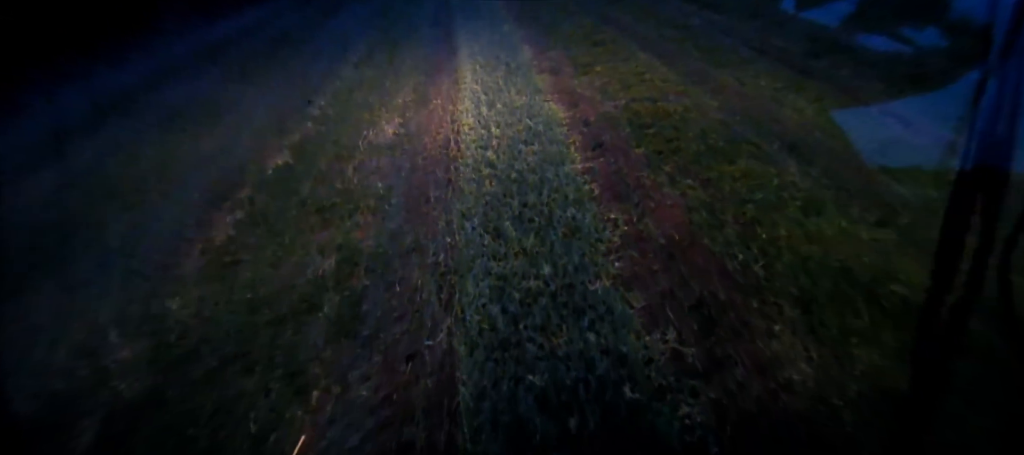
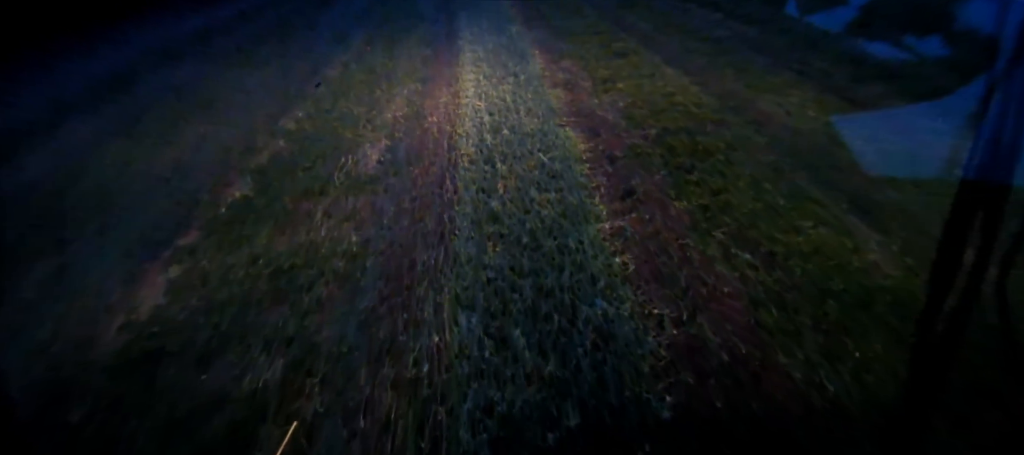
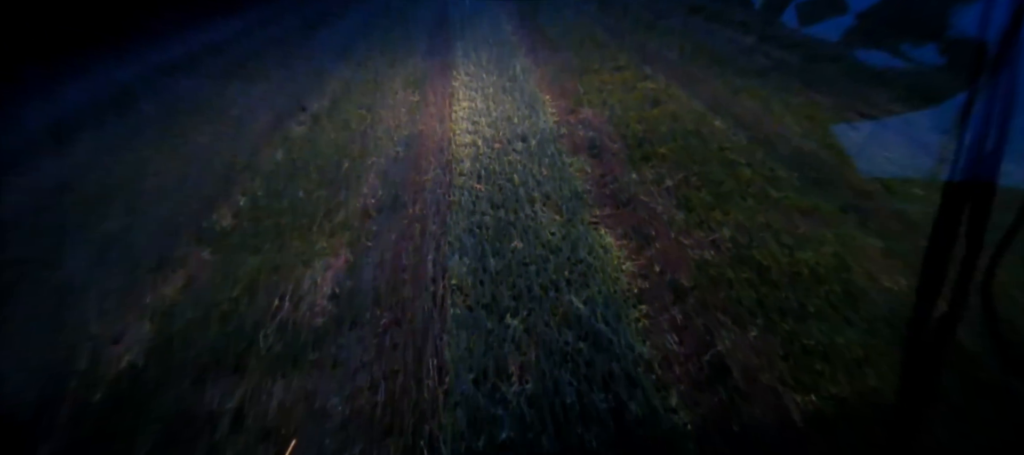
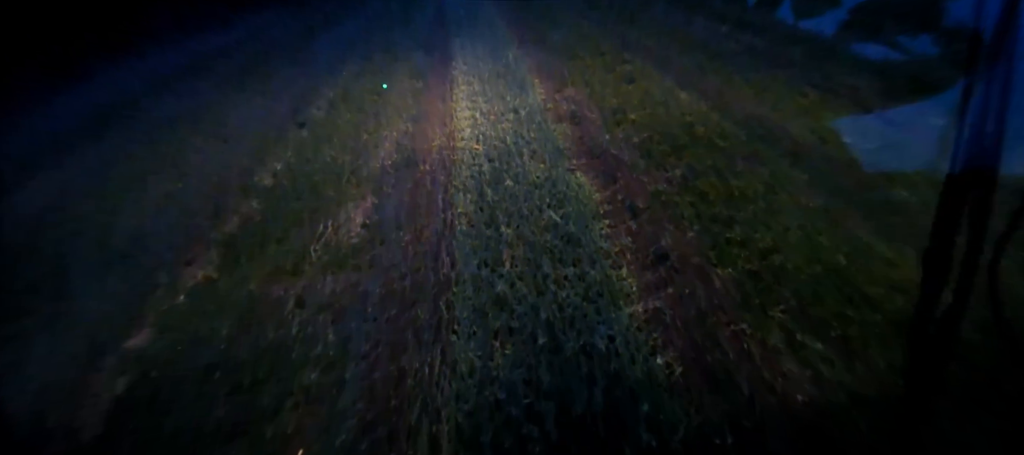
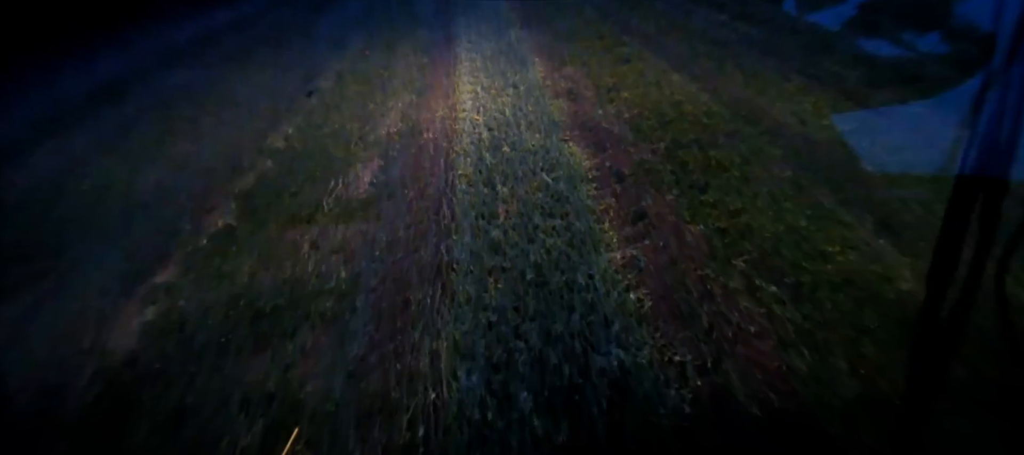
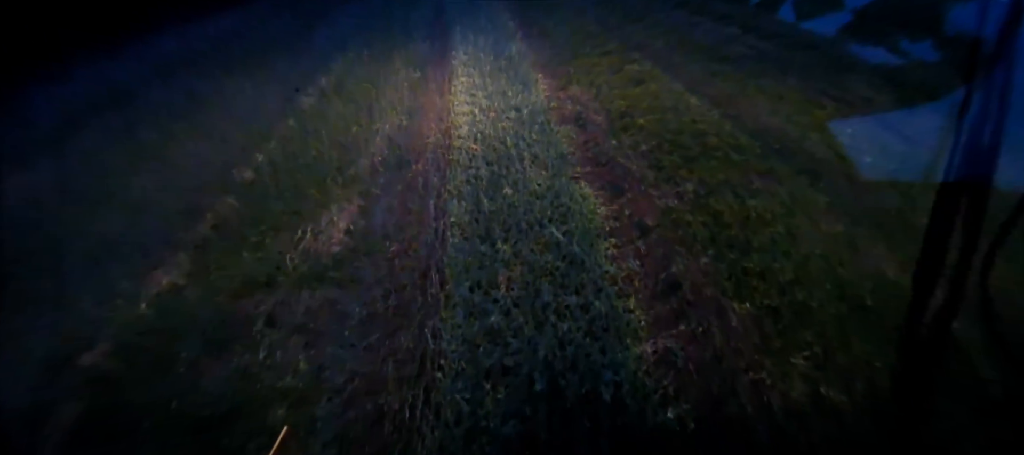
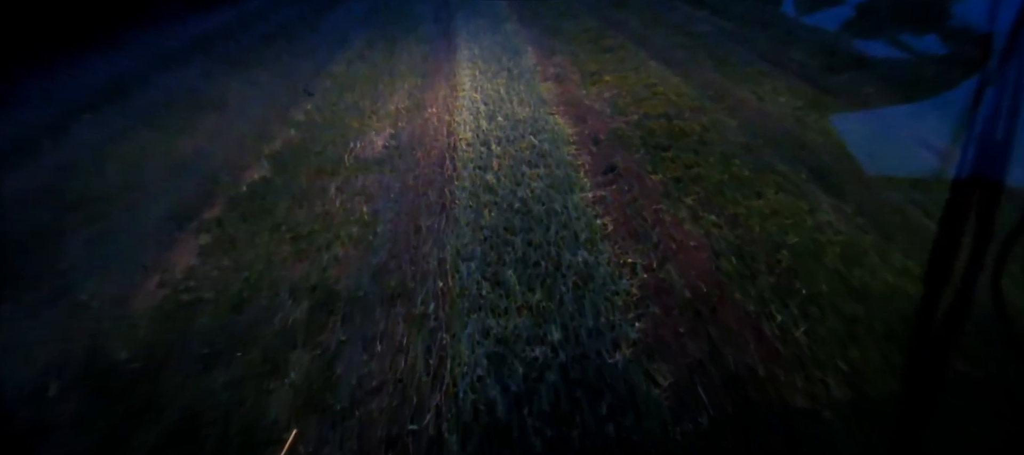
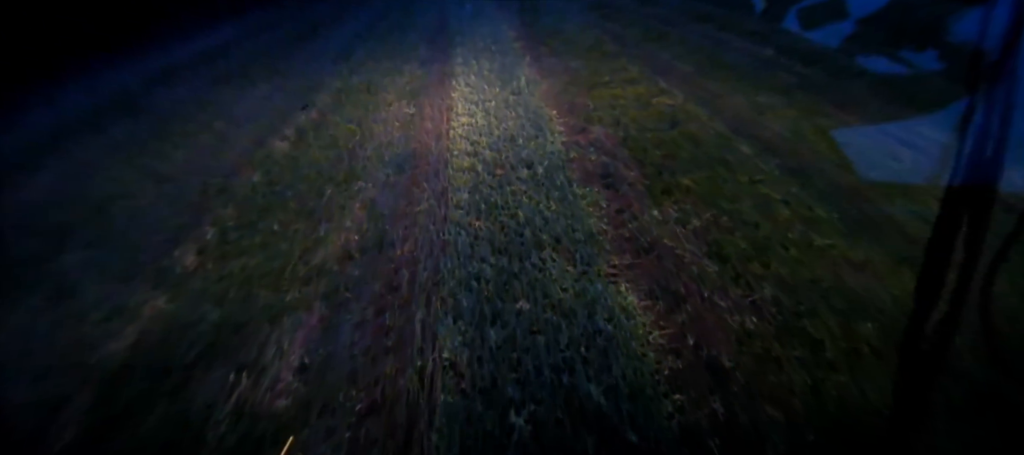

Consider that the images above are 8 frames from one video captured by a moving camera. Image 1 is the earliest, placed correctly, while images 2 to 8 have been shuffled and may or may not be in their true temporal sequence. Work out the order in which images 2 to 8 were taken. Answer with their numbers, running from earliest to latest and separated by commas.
7, 2, 5, 4, 6, 3, 8
